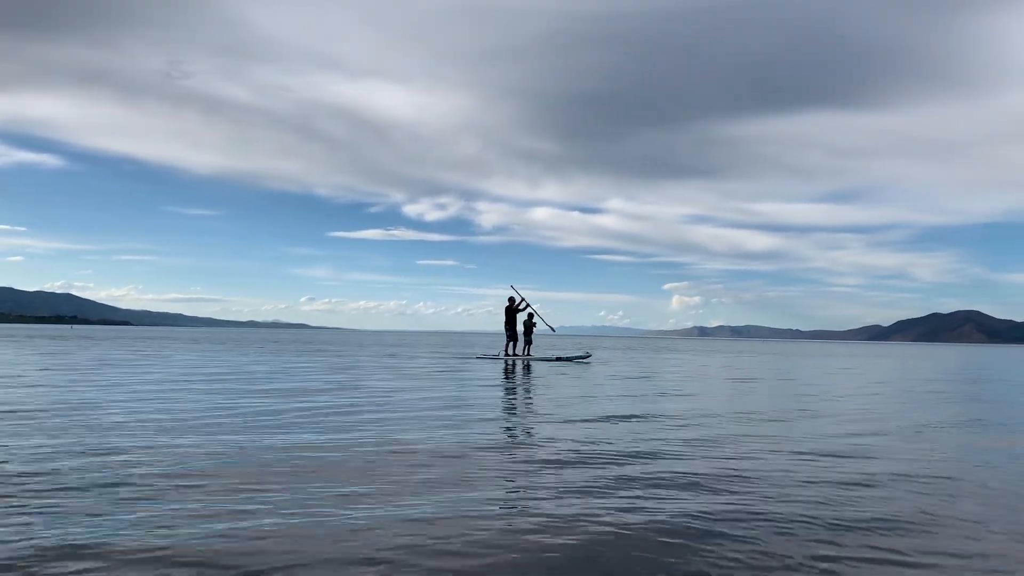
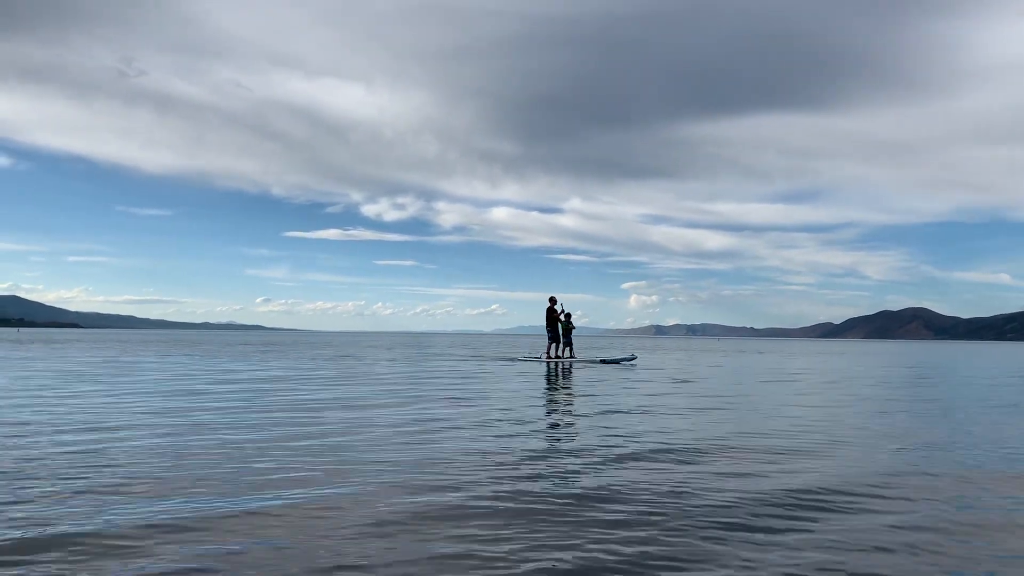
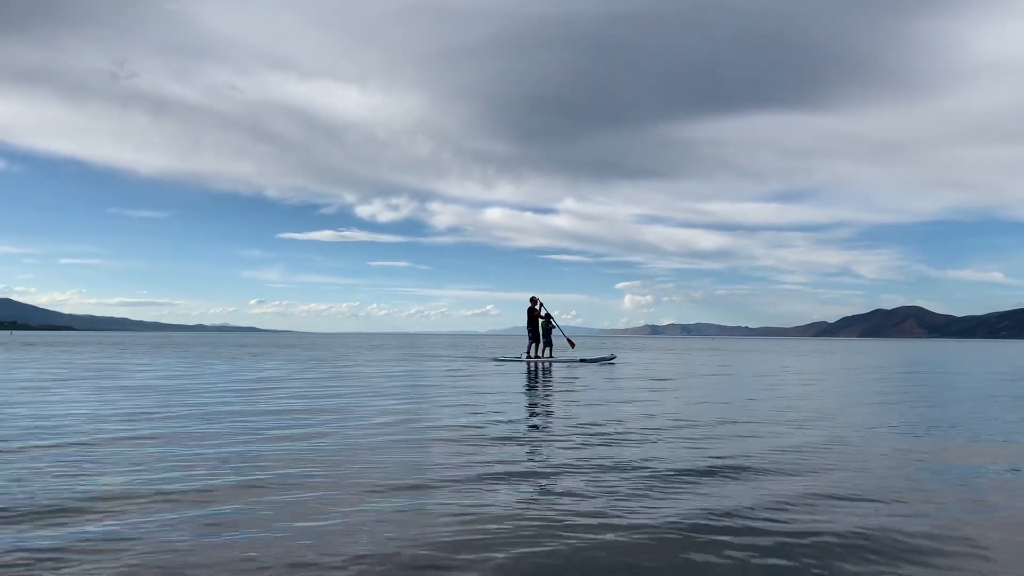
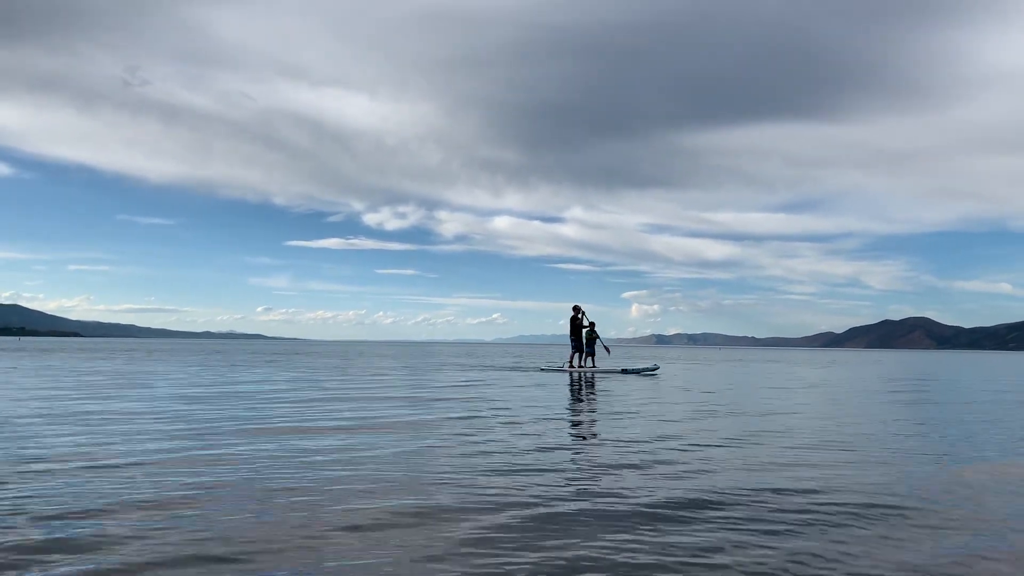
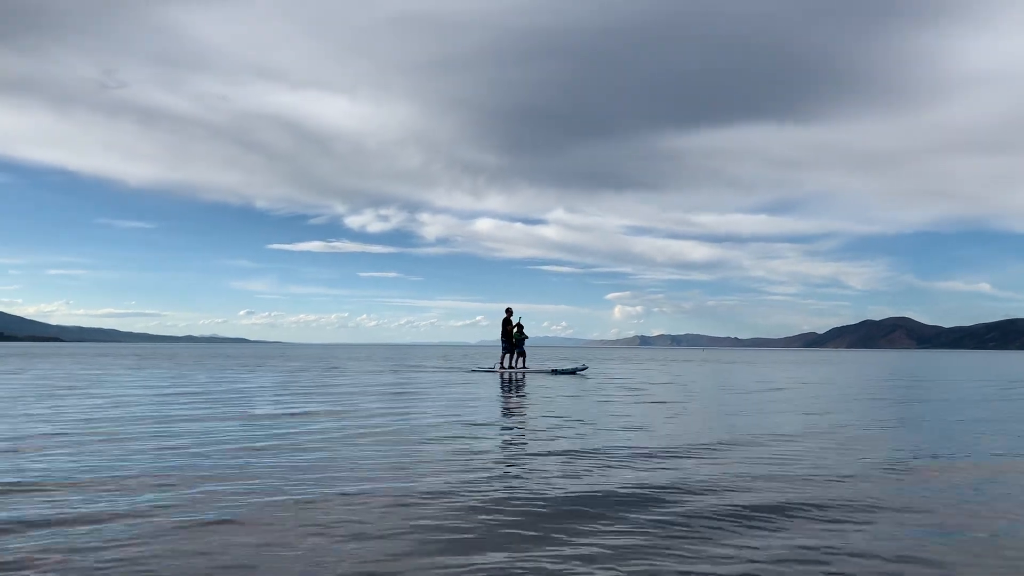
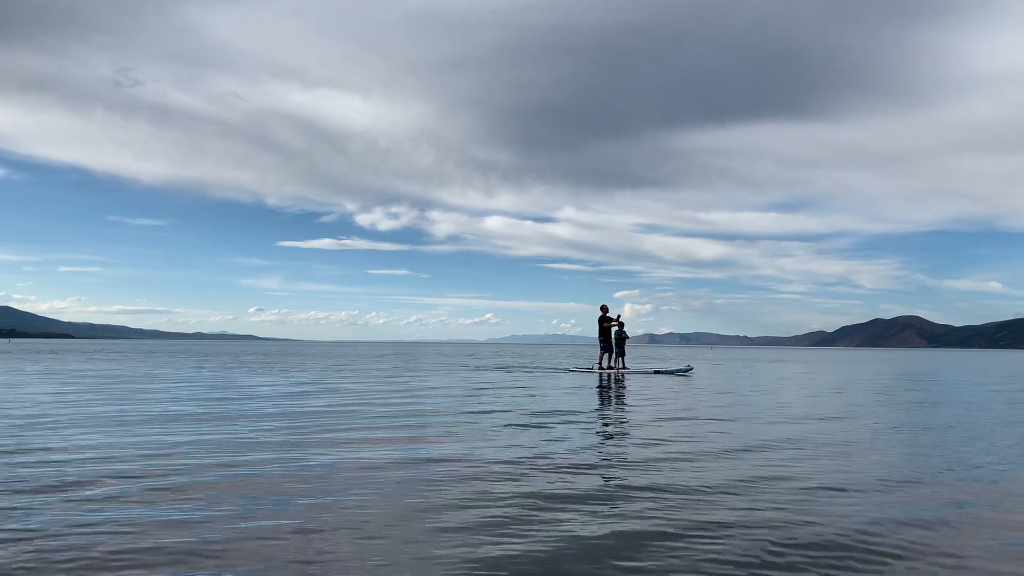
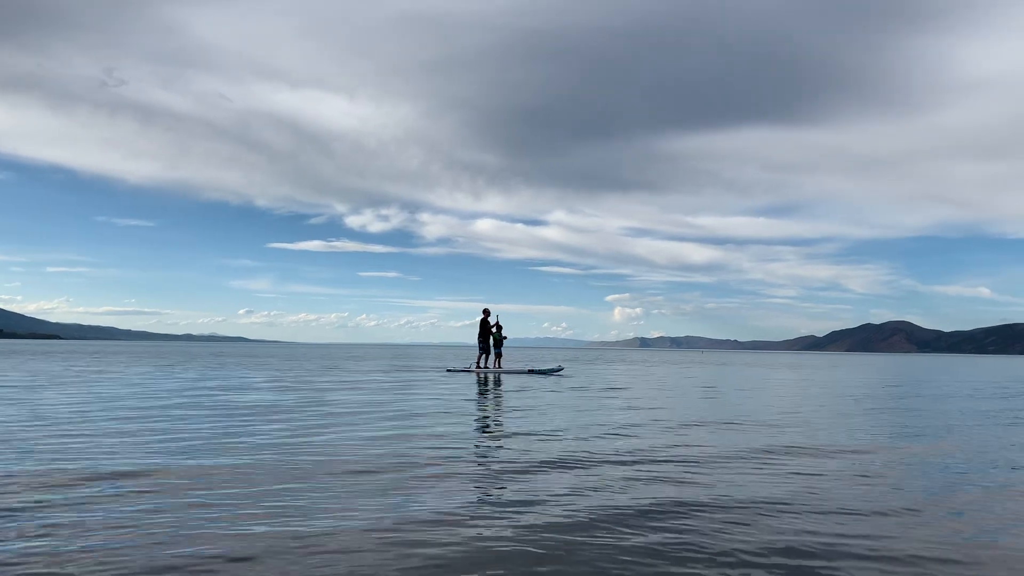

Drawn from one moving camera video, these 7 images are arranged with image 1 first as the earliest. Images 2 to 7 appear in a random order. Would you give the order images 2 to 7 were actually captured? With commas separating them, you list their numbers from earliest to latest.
7, 5, 3, 2, 4, 6
